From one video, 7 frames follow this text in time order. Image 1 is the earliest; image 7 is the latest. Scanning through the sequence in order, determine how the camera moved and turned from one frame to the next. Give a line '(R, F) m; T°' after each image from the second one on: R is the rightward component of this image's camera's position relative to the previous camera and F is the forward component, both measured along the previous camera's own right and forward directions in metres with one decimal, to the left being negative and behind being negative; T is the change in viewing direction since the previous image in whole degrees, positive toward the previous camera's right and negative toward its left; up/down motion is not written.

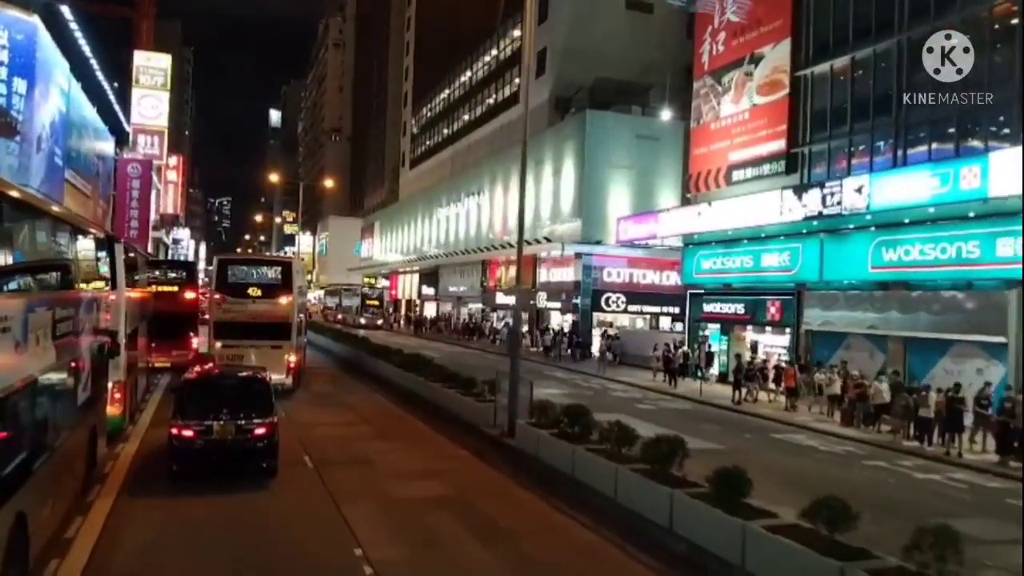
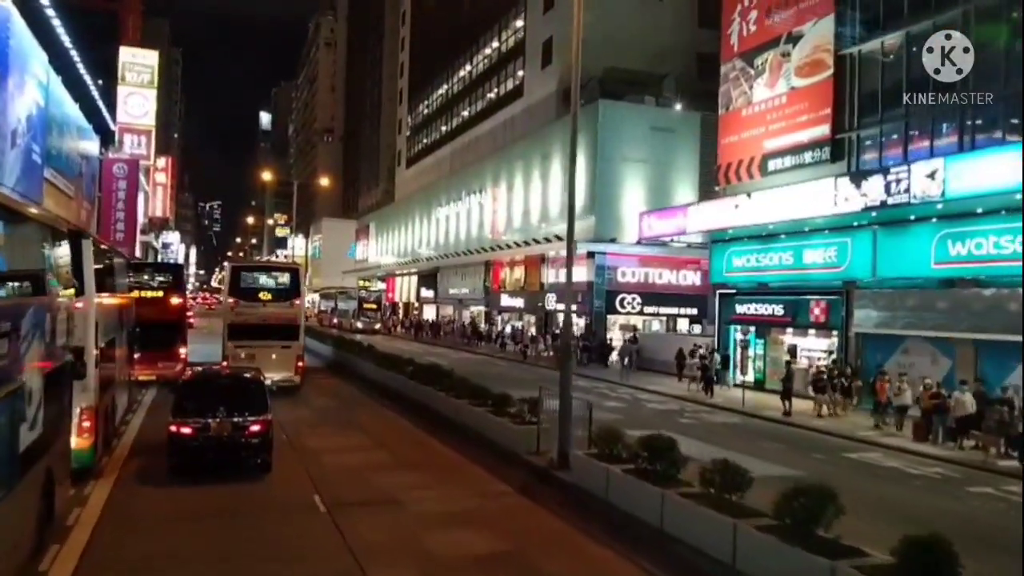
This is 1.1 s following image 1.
(-0.9, +2.5) m; +1°
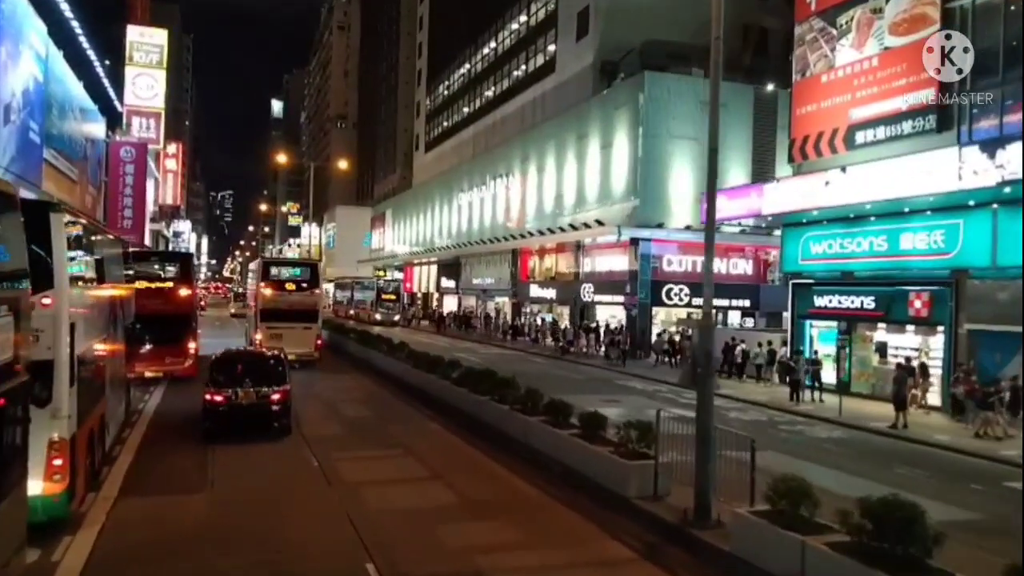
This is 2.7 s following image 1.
(-1.2, +3.3) m; -1°
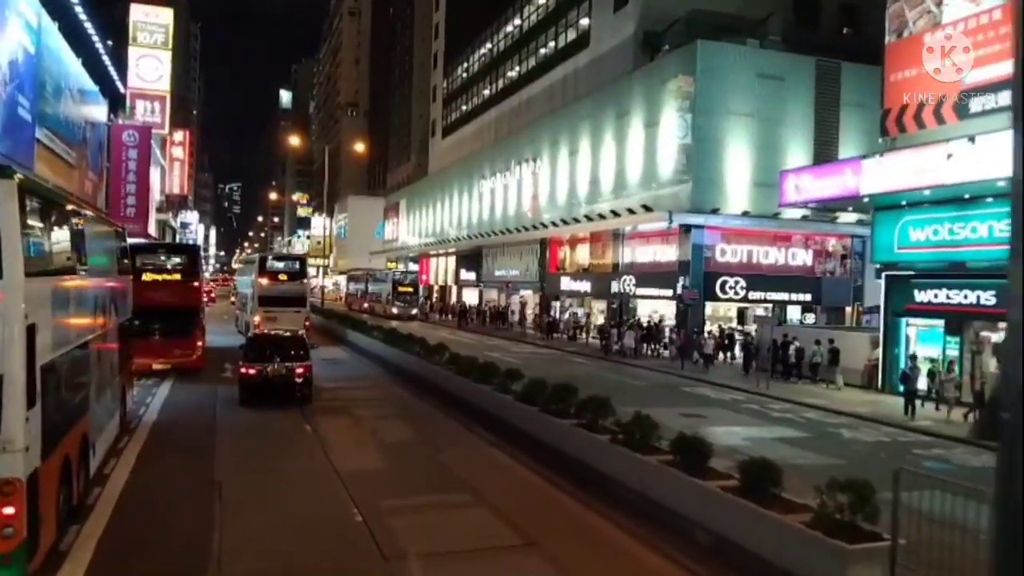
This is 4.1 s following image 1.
(-1.2, +3.5) m; -1°
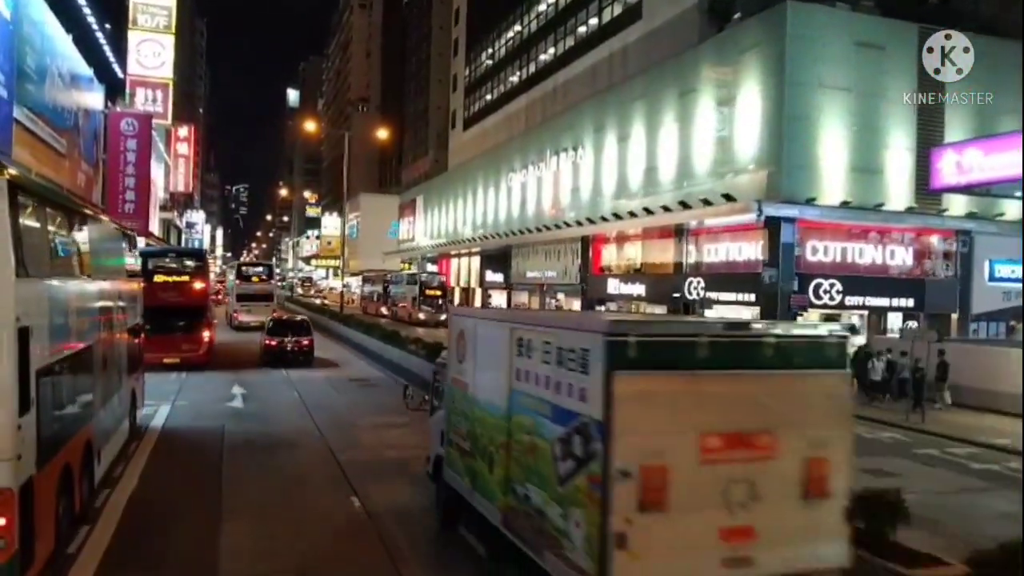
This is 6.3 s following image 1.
(-1.7, +5.0) m; 0°
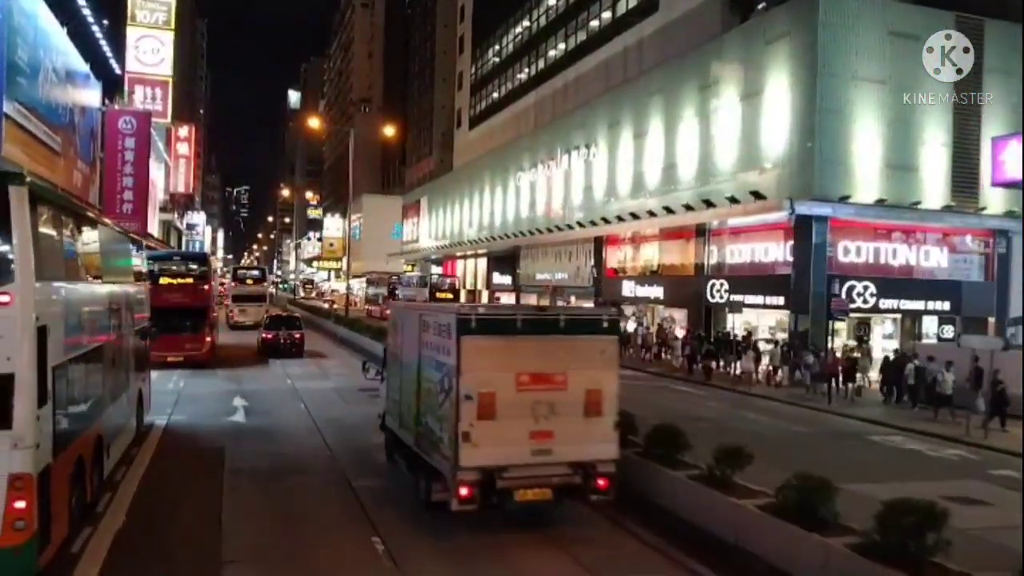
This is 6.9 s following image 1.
(-0.5, +1.5) m; 0°
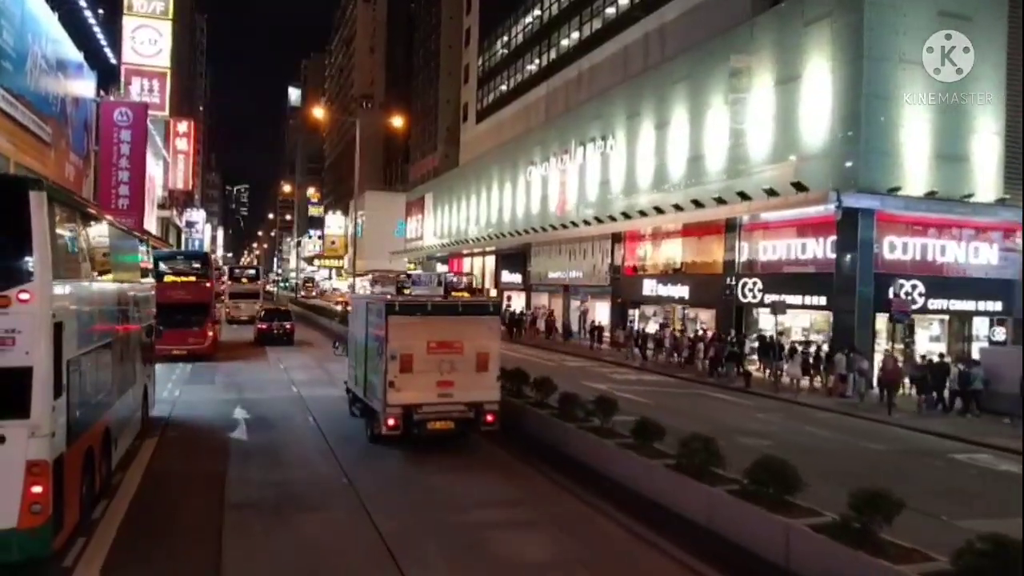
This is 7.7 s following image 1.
(-0.7, +1.9) m; 0°
